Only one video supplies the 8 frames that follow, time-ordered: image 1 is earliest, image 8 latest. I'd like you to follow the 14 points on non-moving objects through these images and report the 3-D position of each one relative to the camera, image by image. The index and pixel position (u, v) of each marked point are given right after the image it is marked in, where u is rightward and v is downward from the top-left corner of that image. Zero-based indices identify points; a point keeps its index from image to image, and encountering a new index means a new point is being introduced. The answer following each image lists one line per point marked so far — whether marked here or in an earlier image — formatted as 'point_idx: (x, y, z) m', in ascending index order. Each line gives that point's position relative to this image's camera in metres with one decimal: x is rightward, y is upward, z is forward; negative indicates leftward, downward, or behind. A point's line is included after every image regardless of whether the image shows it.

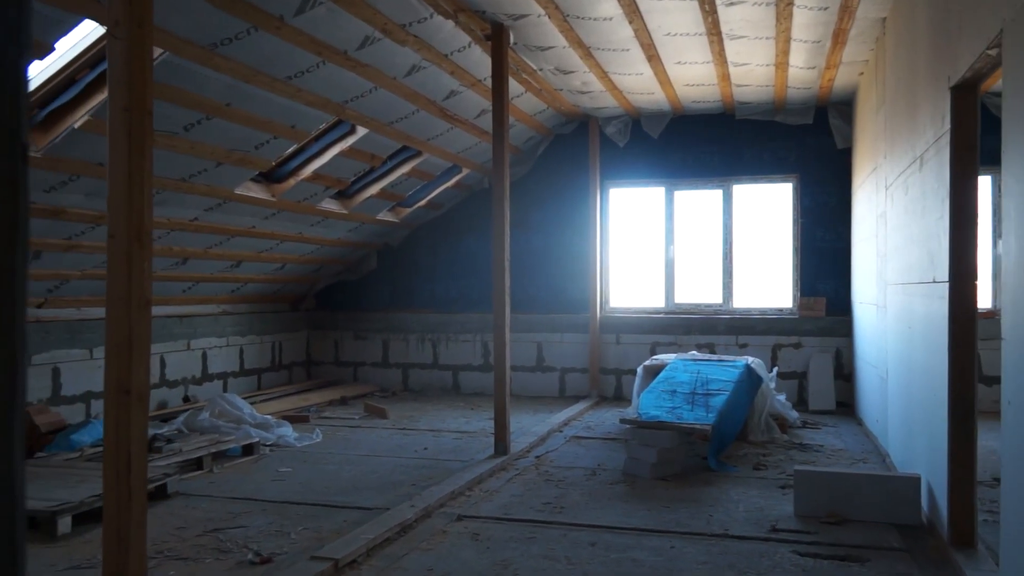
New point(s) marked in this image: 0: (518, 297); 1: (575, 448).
0: (+0.1, -0.1, +7.9) m
1: (+0.4, -1.0, +5.3) m
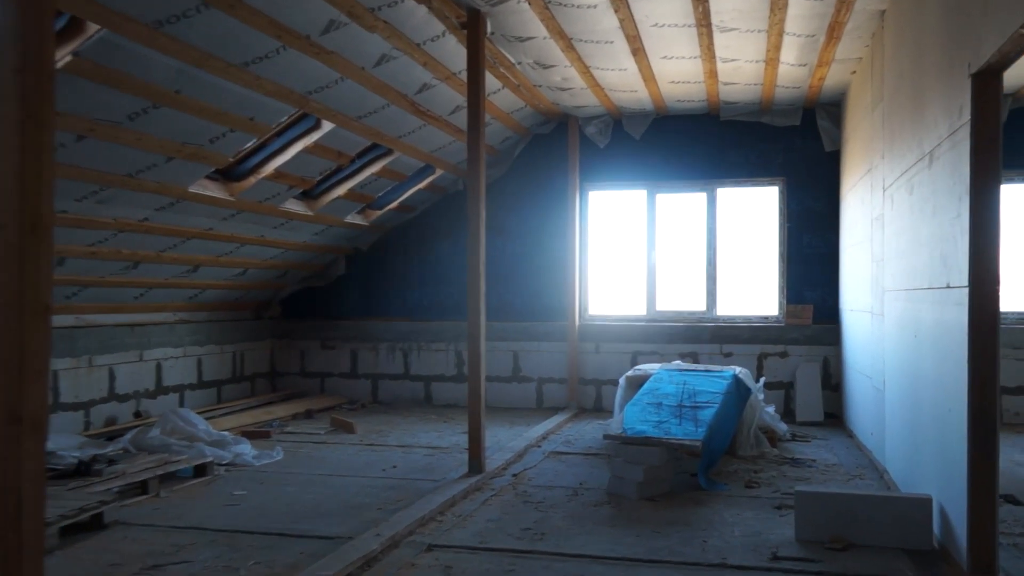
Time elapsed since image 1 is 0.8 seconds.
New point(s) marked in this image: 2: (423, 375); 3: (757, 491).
0: (-0.2, -0.2, +7.6) m
1: (+0.3, -1.0, +4.9) m
2: (-0.8, -0.8, +7.8) m
3: (+1.2, -1.0, +4.2) m
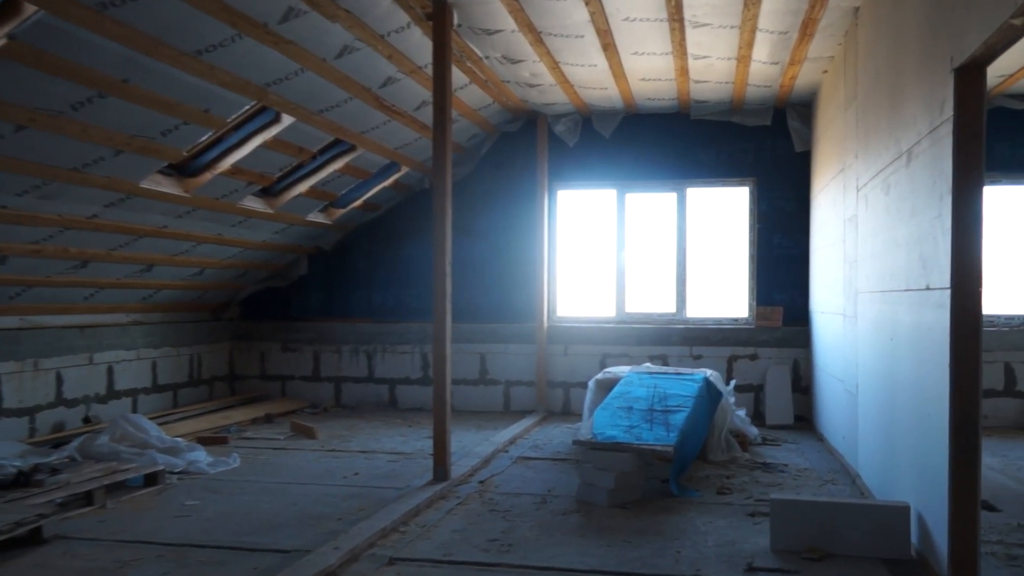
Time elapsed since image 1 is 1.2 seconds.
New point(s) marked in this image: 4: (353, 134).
0: (-0.5, -0.2, +7.4) m
1: (+0.1, -1.0, +4.8) m
2: (-1.1, -0.8, +7.6) m
3: (+1.1, -1.0, +4.1) m
4: (-1.1, +1.1, +5.8) m
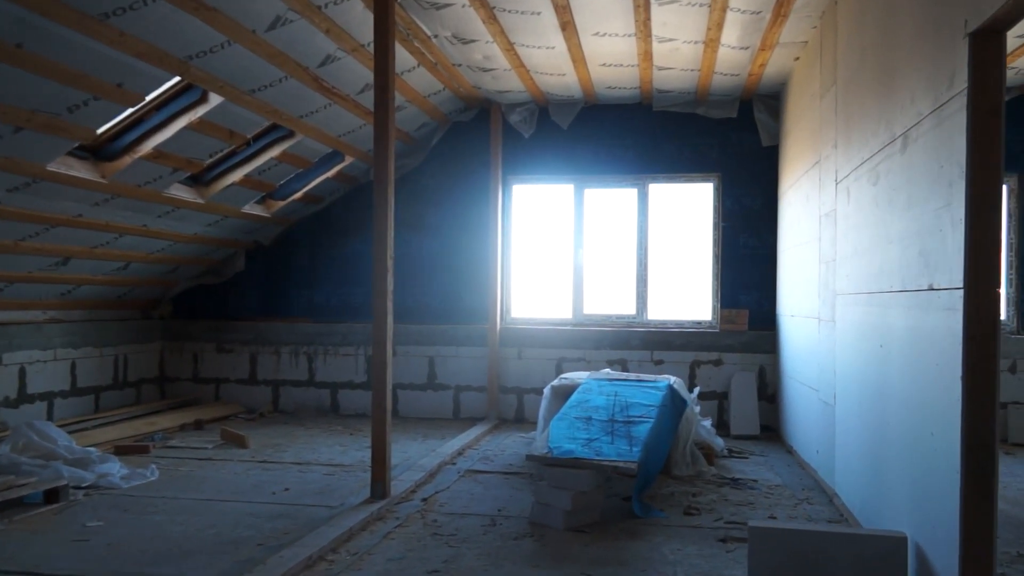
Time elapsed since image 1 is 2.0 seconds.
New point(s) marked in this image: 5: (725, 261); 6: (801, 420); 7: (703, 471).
0: (-0.9, -0.2, +7.0) m
1: (-0.2, -1.0, +4.4) m
2: (-1.5, -0.8, +7.1) m
3: (+0.8, -1.0, +3.8) m
4: (-1.4, +1.1, +5.3) m
5: (+1.6, +0.2, +6.4) m
6: (+1.8, -0.8, +5.1) m
7: (+1.1, -1.0, +4.7) m
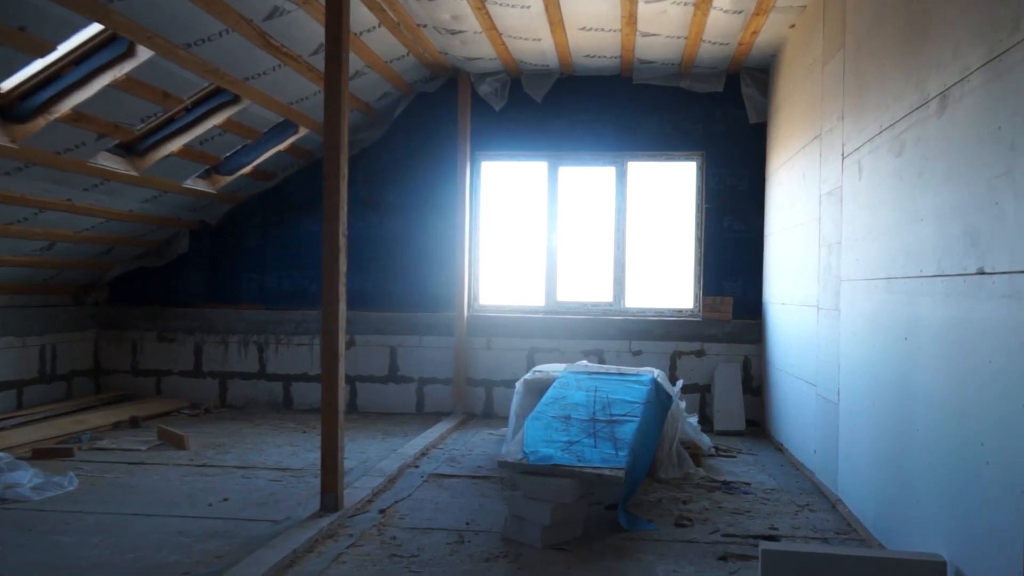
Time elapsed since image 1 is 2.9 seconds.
0: (-1.1, 0.0, +6.5) m
1: (-0.4, -1.0, +3.9) m
2: (-1.8, -0.7, +6.5) m
3: (+0.7, -1.0, +3.3) m
4: (-1.6, +1.2, +4.8) m
5: (+1.4, +0.3, +6.0) m
6: (+1.6, -0.7, +4.7) m
7: (+0.9, -0.9, +4.2) m
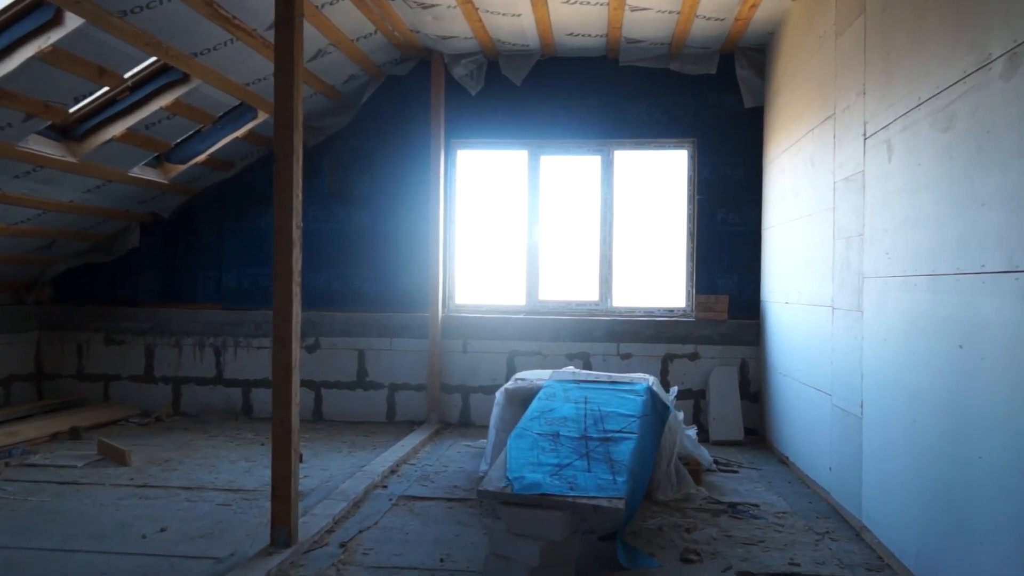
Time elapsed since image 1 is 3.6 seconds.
0: (-1.3, 0.0, +6.0) m
1: (-0.4, -1.0, +3.4) m
2: (-2.0, -0.7, +6.0) m
3: (+0.7, -1.0, +2.9) m
4: (-1.7, +1.2, +4.2) m
5: (+1.3, +0.3, +5.6) m
6: (+1.5, -0.7, +4.3) m
7: (+0.8, -0.9, +3.8) m
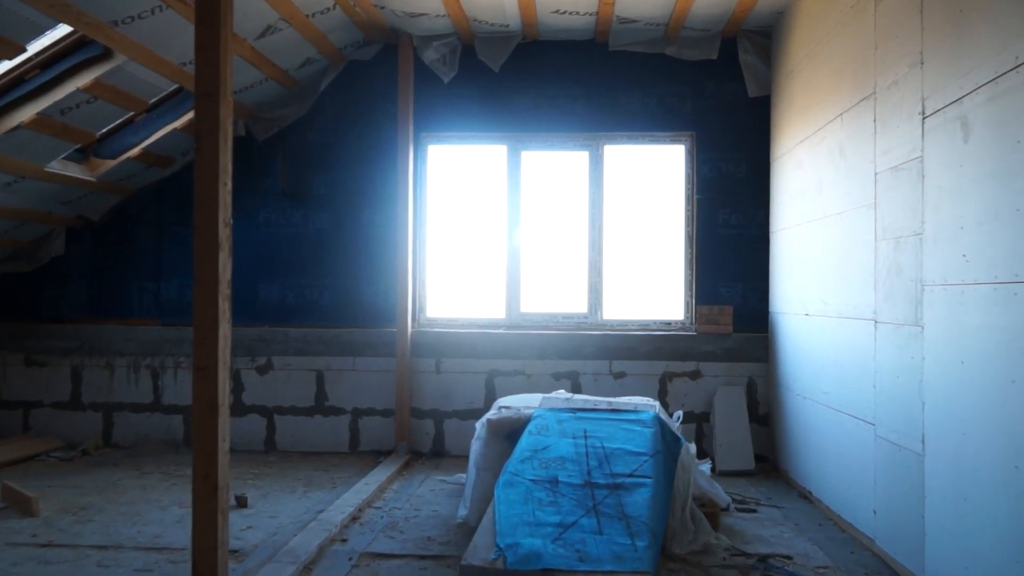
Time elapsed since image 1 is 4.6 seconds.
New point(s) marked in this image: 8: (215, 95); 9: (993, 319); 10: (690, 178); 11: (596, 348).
0: (-1.4, -0.1, +5.3) m
1: (-0.5, -1.0, +2.8) m
2: (-2.1, -0.7, +5.3) m
3: (+0.6, -1.0, +2.3) m
4: (-1.8, +1.1, +3.6) m
5: (+1.1, +0.3, +5.0) m
6: (+1.4, -0.8, +3.7) m
7: (+0.8, -1.0, +3.2) m
8: (-0.9, +0.6, +2.4) m
9: (+1.3, -0.1, +2.3) m
10: (+1.1, +0.7, +5.1) m
11: (+0.5, -0.3, +4.9) m
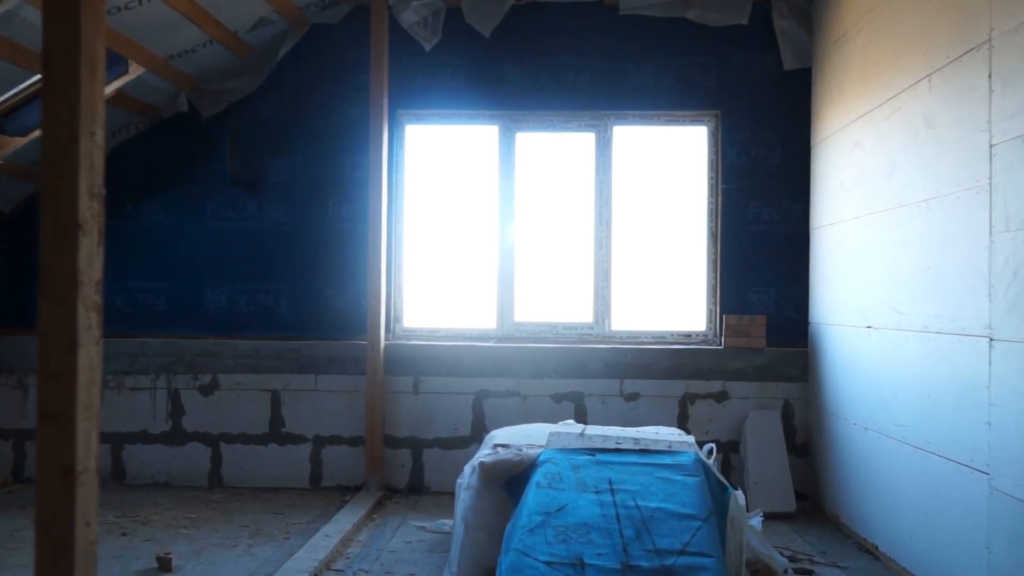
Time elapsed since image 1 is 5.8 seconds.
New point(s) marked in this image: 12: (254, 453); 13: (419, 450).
0: (-1.5, -0.1, +4.5) m
1: (-0.5, -1.0, +2.0) m
2: (-2.1, -0.8, +4.5) m
3: (+0.7, -1.0, +1.5) m
4: (-1.8, +1.1, +2.7) m
5: (+1.1, +0.2, +4.3) m
6: (+1.4, -0.8, +2.9) m
7: (+0.8, -1.0, +2.4) m
8: (-0.8, +0.5, +1.6) m
9: (+1.4, -0.1, +1.5) m
10: (+1.0, +0.6, +4.3) m
11: (+0.5, -0.4, +4.1) m
12: (-1.3, -0.8, +4.3) m
13: (-0.5, -0.8, +4.2) m
